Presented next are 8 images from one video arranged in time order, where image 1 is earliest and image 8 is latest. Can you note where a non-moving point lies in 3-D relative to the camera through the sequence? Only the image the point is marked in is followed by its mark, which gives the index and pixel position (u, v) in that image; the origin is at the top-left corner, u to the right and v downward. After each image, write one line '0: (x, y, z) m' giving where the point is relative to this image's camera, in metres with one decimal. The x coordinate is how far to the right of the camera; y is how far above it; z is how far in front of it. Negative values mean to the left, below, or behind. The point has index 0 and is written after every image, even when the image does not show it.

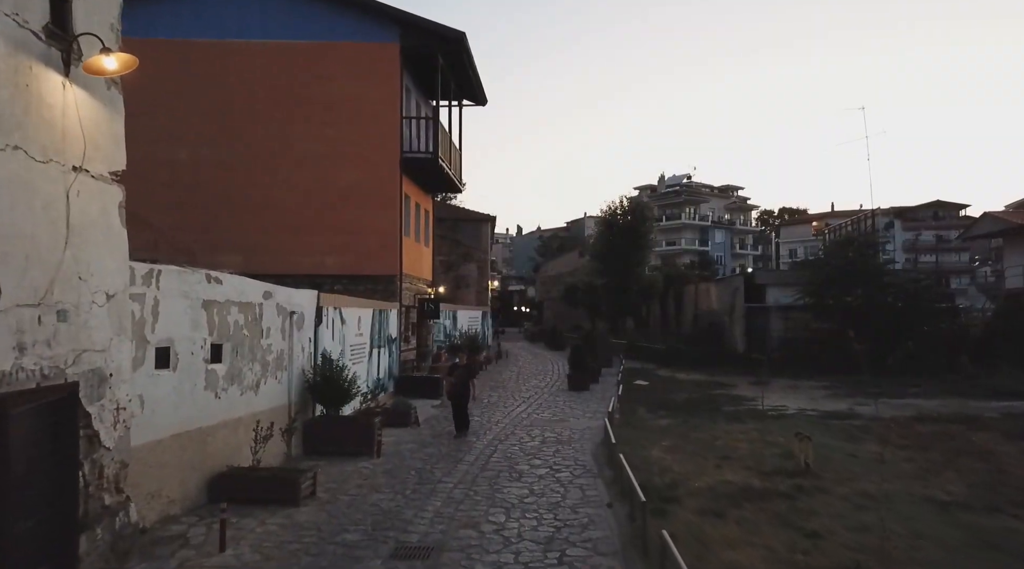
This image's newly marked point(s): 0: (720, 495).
0: (+2.3, -2.3, +8.2) m
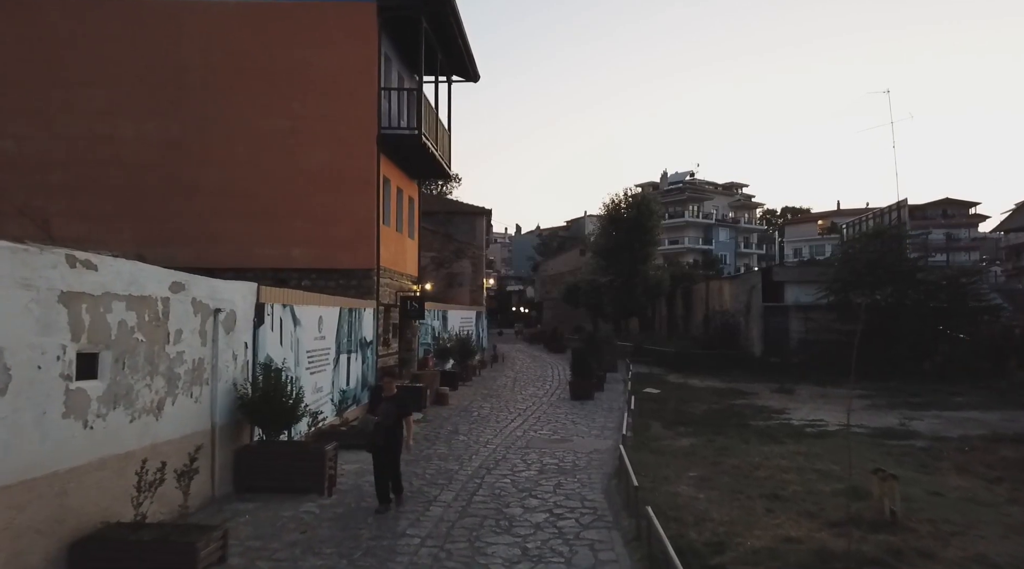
0: (+2.1, -2.2, +5.9) m
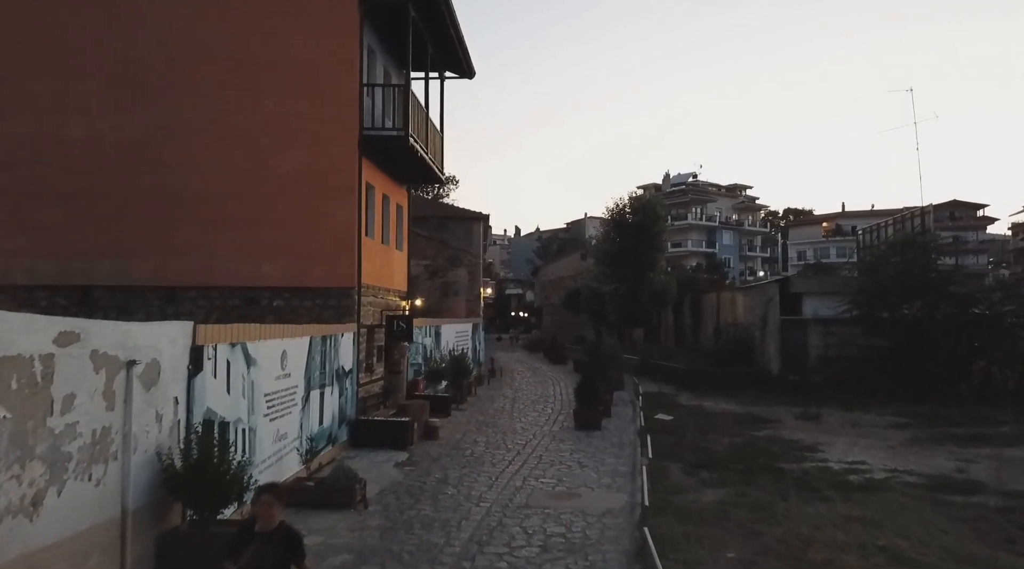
0: (+2.1, -2.5, +4.1) m
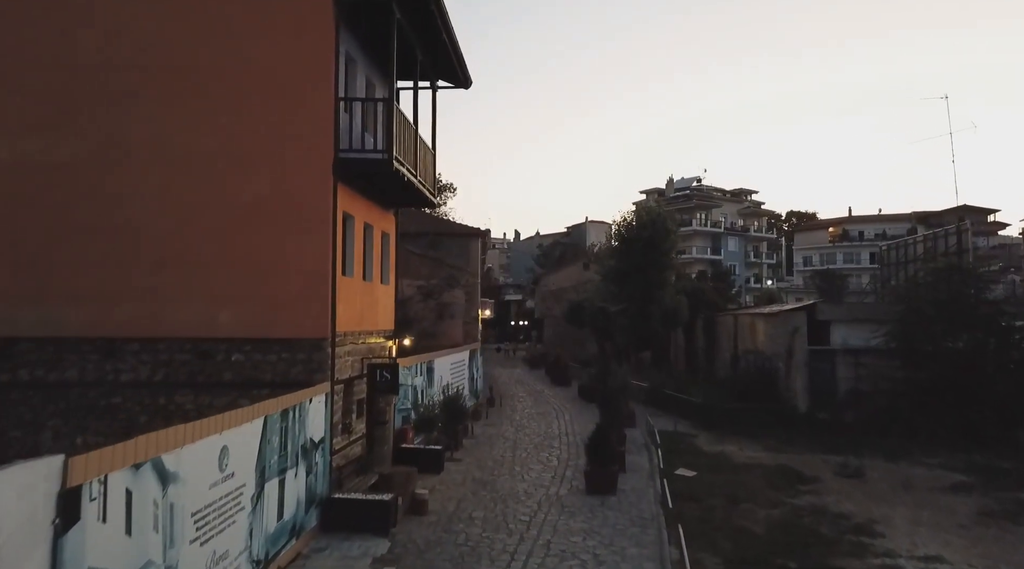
0: (+2.1, -3.3, +1.9) m
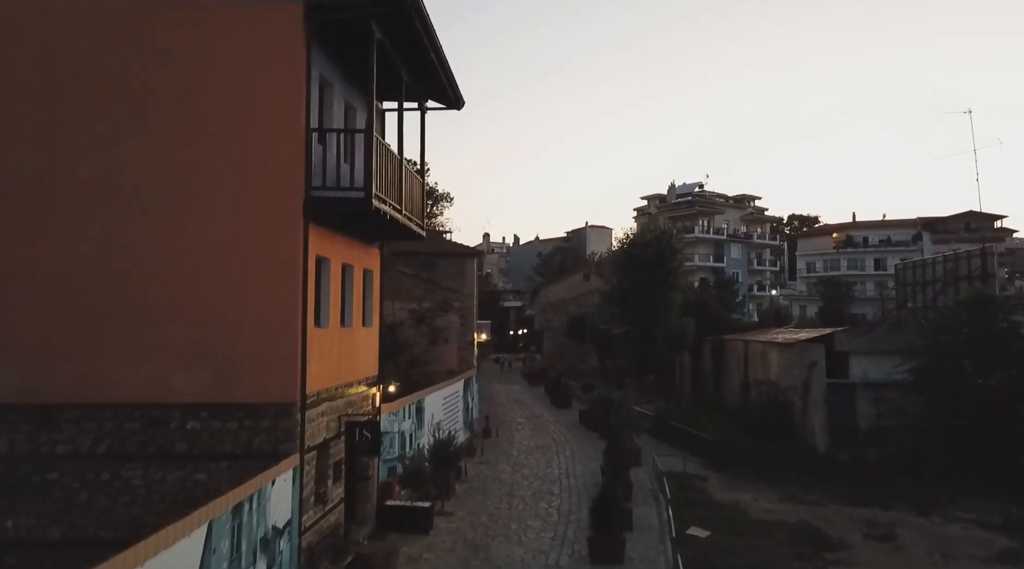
0: (+2.1, -4.1, +0.4) m
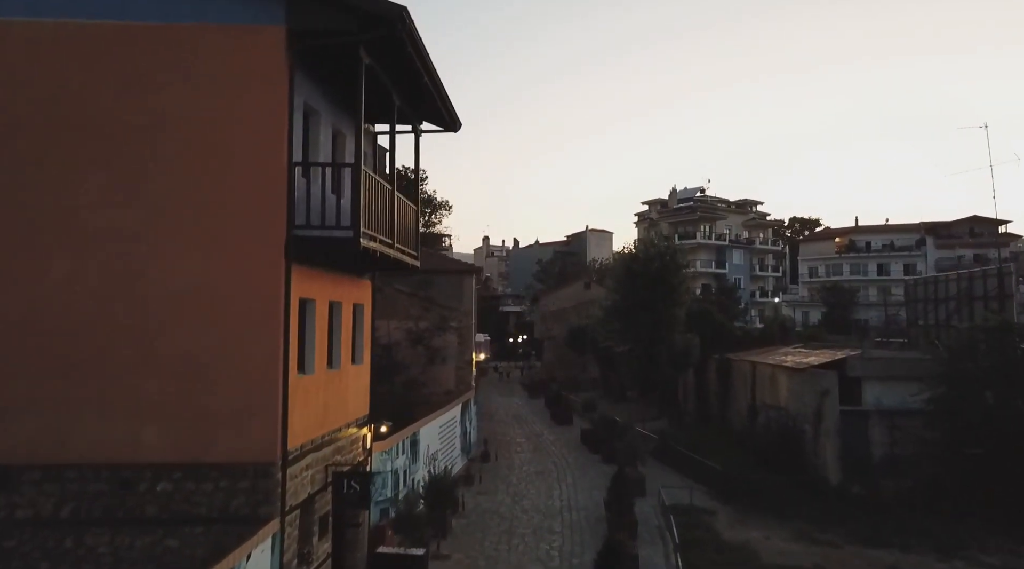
0: (+2.1, -4.7, -0.4) m
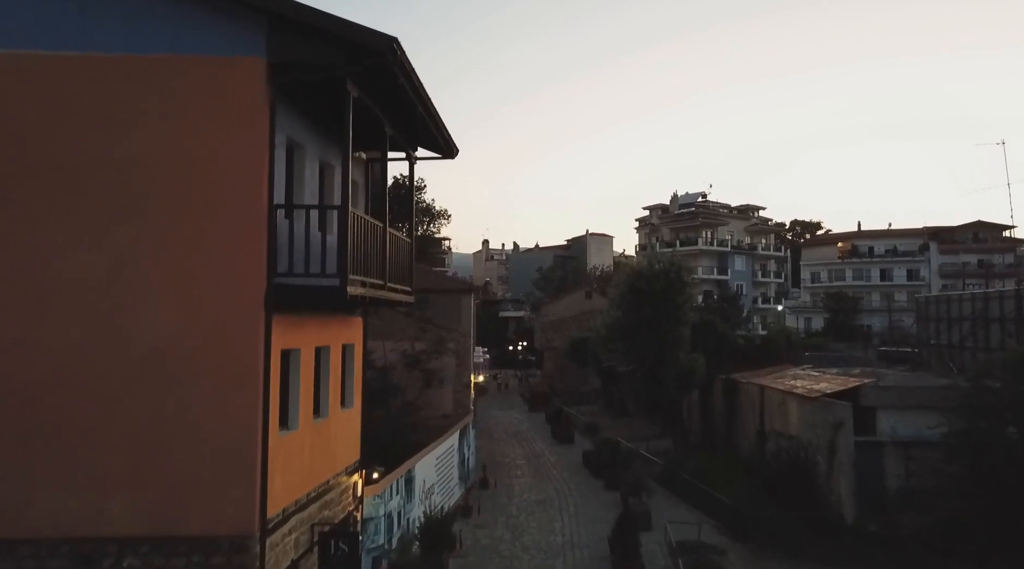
0: (+2.1, -5.4, -1.2) m
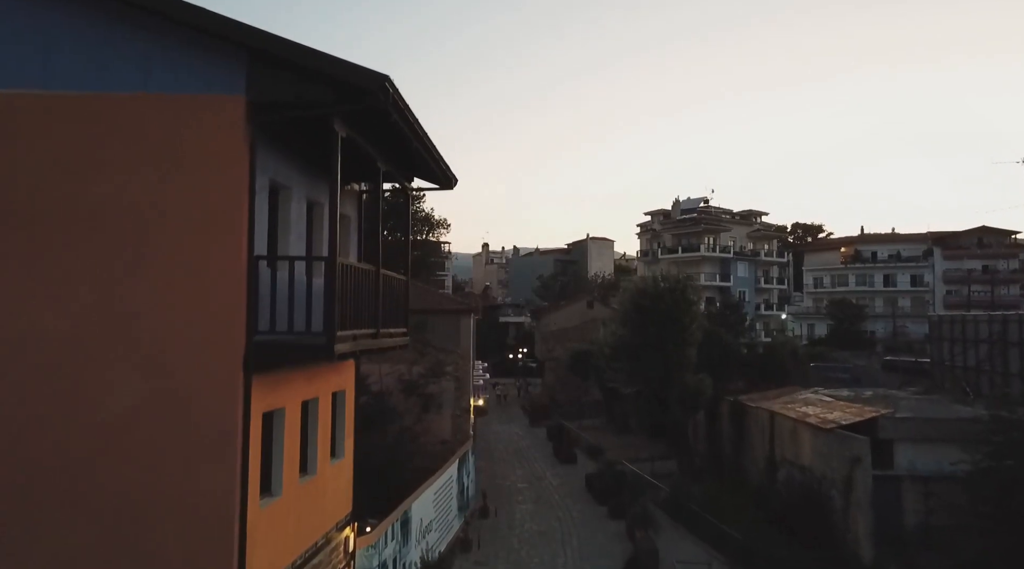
0: (+2.1, -6.0, -2.1) m
